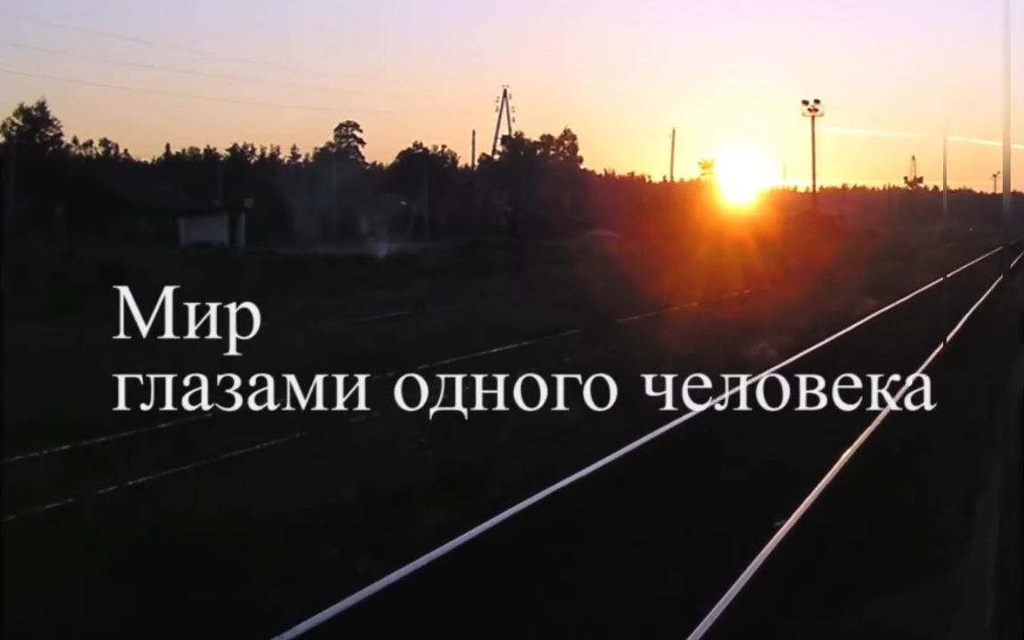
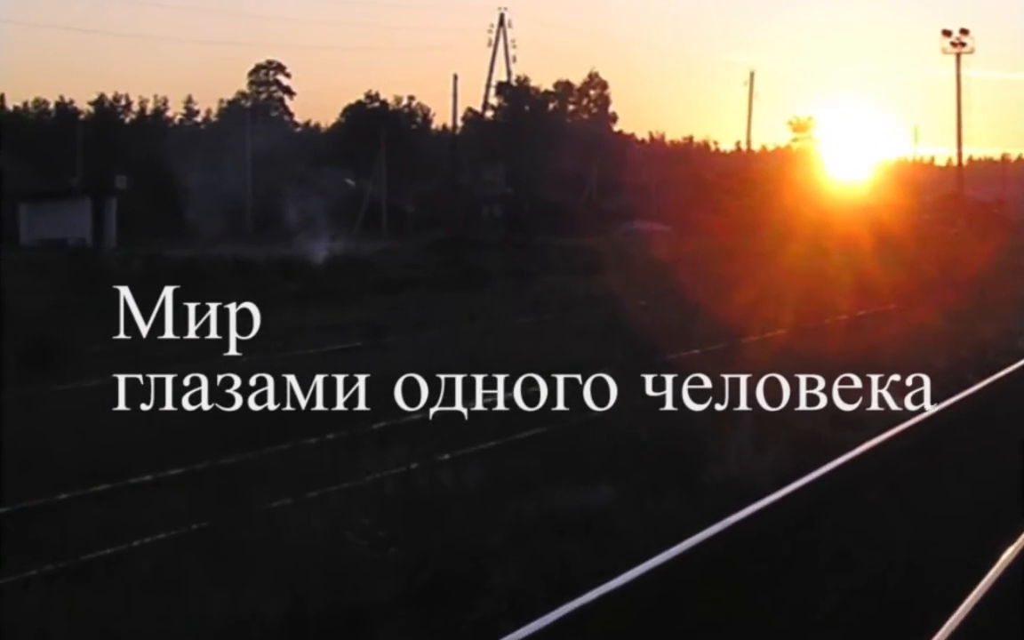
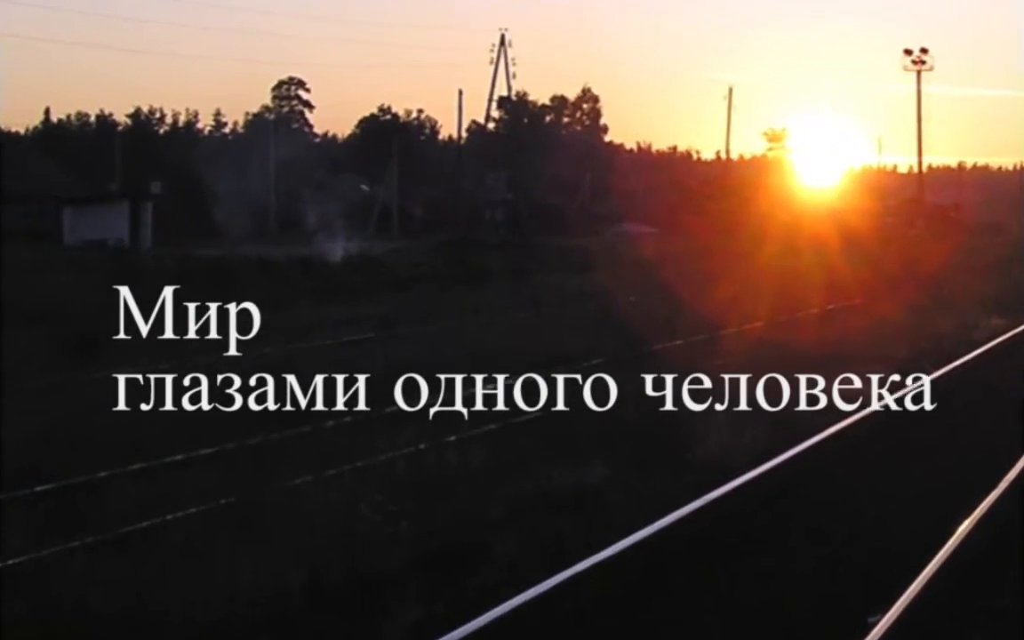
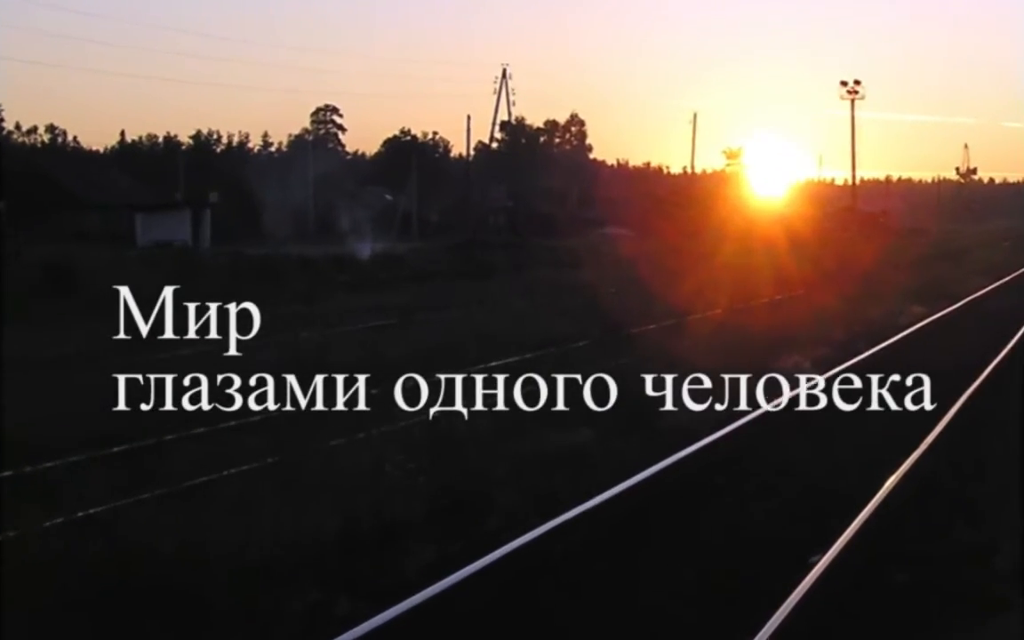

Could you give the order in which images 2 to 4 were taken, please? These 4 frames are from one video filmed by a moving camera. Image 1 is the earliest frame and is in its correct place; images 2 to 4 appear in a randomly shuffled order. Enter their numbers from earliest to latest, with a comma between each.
4, 3, 2
